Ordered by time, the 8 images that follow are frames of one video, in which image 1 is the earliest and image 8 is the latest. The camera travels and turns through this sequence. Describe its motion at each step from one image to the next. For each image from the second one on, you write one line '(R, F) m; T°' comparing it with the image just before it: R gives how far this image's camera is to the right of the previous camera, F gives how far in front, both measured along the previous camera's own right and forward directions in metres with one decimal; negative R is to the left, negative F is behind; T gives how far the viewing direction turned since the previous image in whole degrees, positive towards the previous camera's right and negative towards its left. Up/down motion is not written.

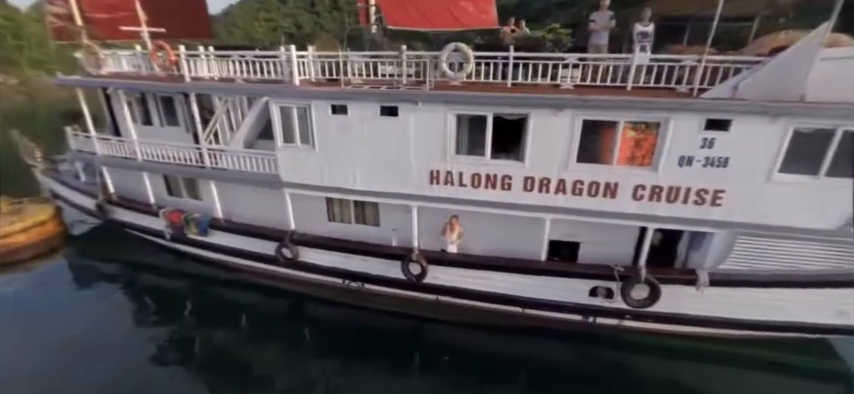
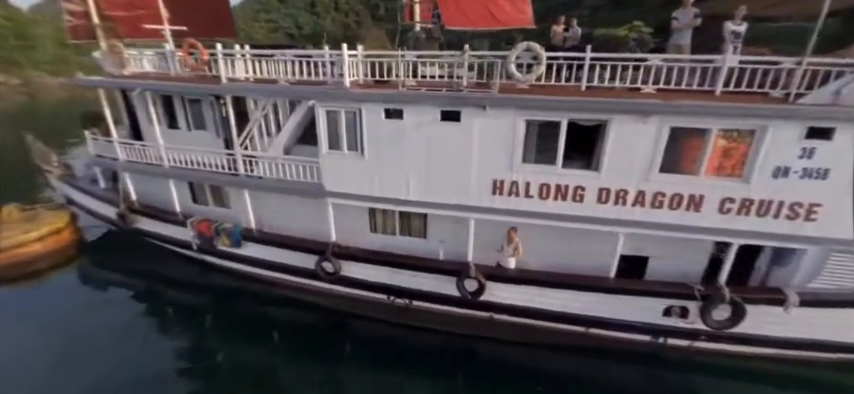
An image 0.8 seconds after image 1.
(-1.2, +0.6) m; +1°
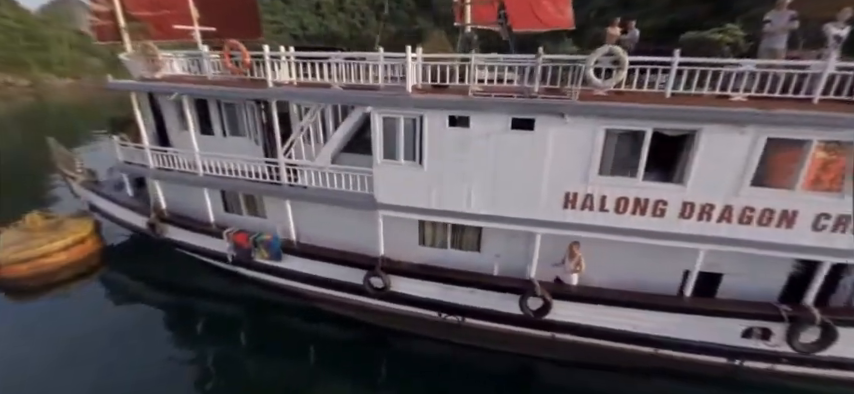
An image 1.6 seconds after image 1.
(-1.2, +0.5) m; 0°
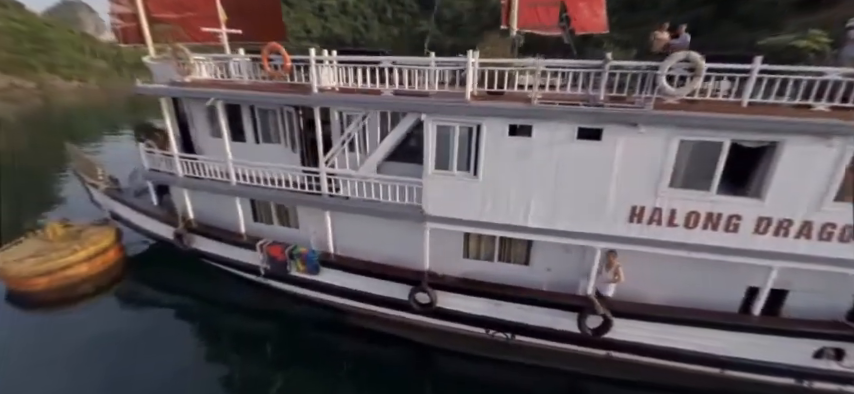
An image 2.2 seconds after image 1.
(-1.0, +0.3) m; 0°
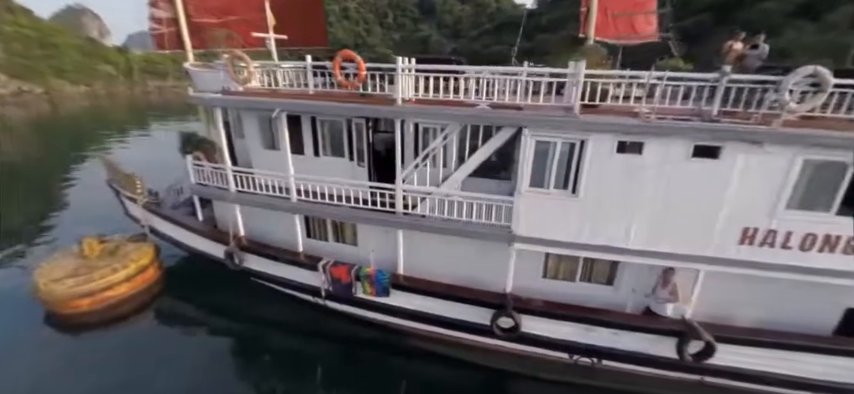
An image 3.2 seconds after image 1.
(-1.7, +0.4) m; +1°
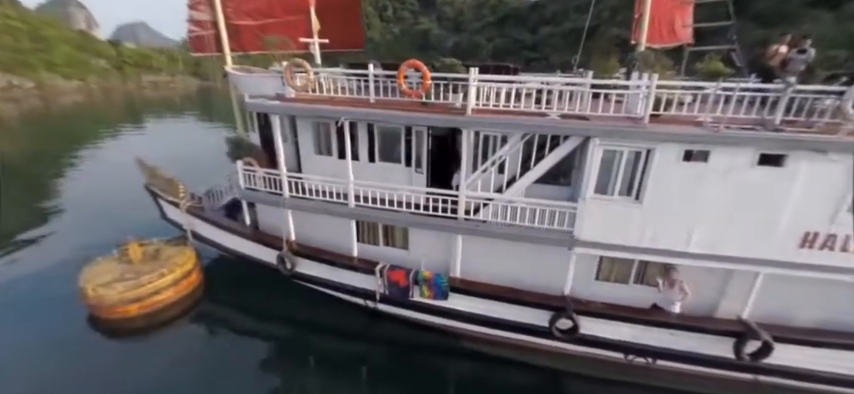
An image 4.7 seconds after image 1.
(-1.3, -0.1) m; +1°
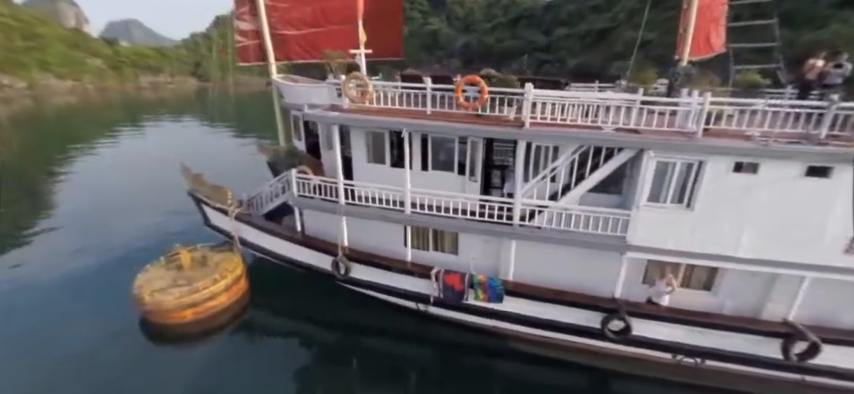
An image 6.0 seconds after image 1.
(-1.2, -0.3) m; 0°
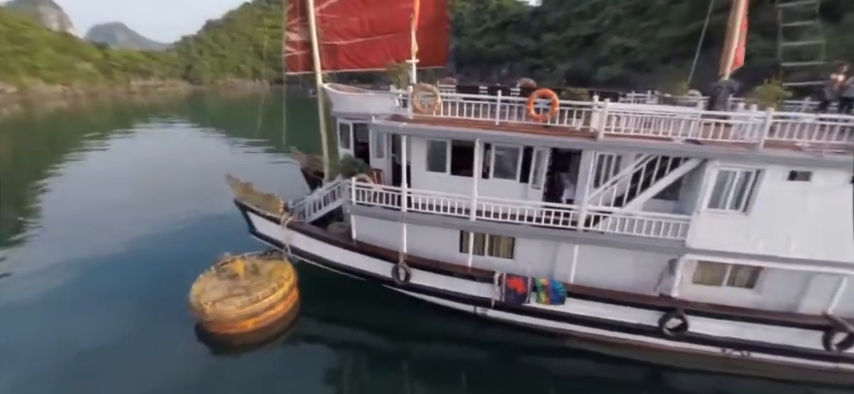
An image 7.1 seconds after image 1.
(-1.9, -0.2) m; +3°
